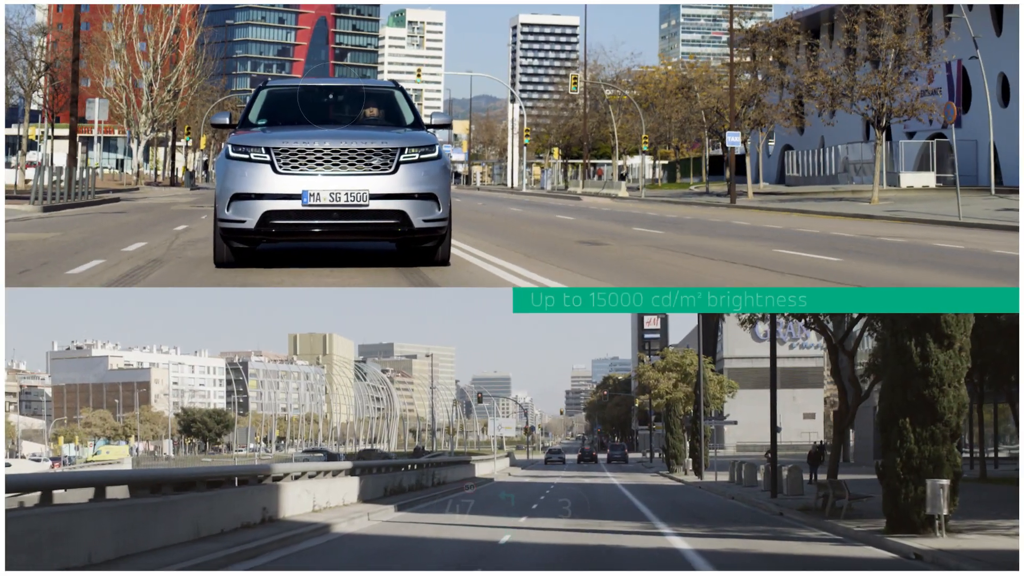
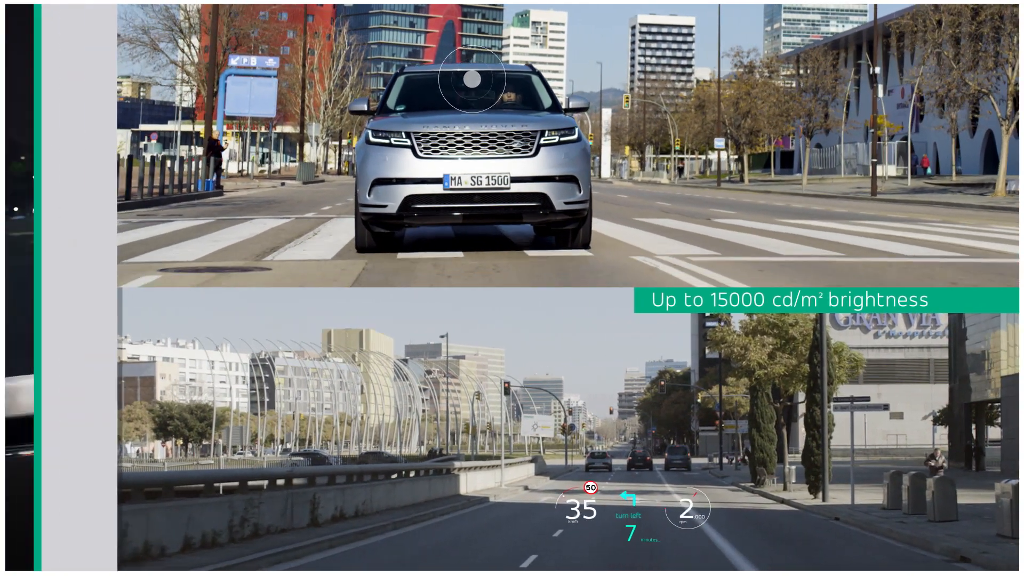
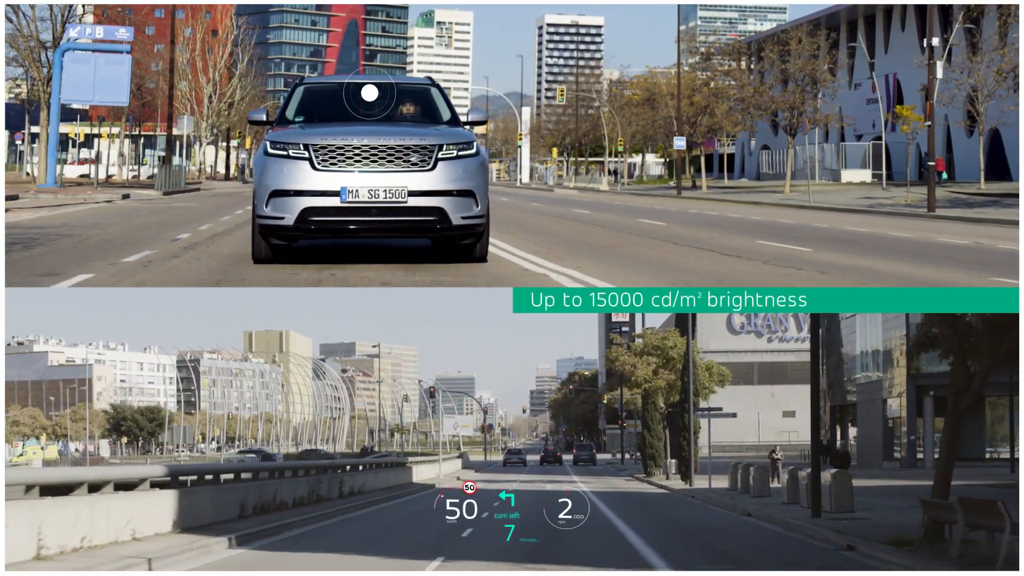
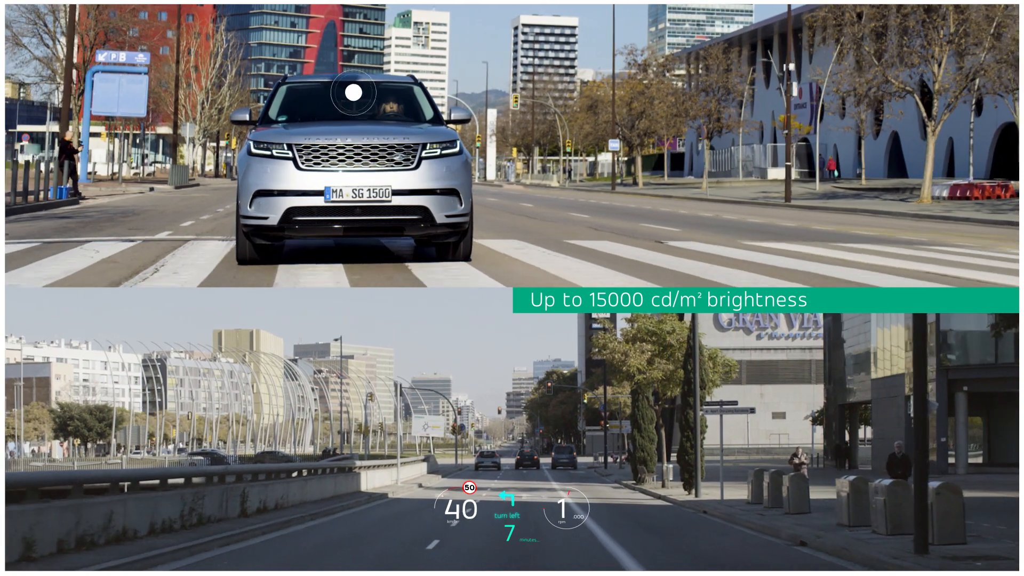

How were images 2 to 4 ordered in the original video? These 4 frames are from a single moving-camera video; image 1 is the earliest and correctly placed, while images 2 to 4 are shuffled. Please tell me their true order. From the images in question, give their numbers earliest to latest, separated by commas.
3, 4, 2
